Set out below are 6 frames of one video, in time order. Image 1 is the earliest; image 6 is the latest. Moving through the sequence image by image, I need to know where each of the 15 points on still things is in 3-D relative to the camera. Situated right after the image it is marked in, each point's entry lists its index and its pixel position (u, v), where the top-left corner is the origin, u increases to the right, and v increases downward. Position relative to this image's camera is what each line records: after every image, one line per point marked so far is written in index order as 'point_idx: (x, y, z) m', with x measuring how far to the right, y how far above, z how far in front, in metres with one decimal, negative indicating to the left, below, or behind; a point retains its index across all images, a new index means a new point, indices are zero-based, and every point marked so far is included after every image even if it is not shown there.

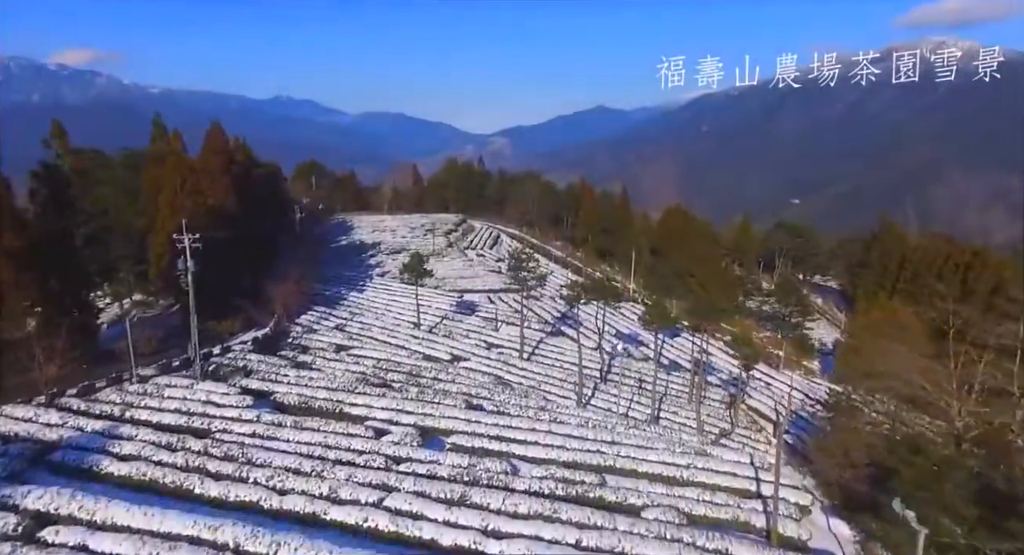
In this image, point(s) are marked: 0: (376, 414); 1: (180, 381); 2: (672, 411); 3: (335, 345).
0: (-2.6, -2.6, +12.7) m
1: (-6.6, -2.1, +13.3) m
2: (+3.9, -3.3, +16.4) m
3: (-5.0, -1.9, +18.6) m
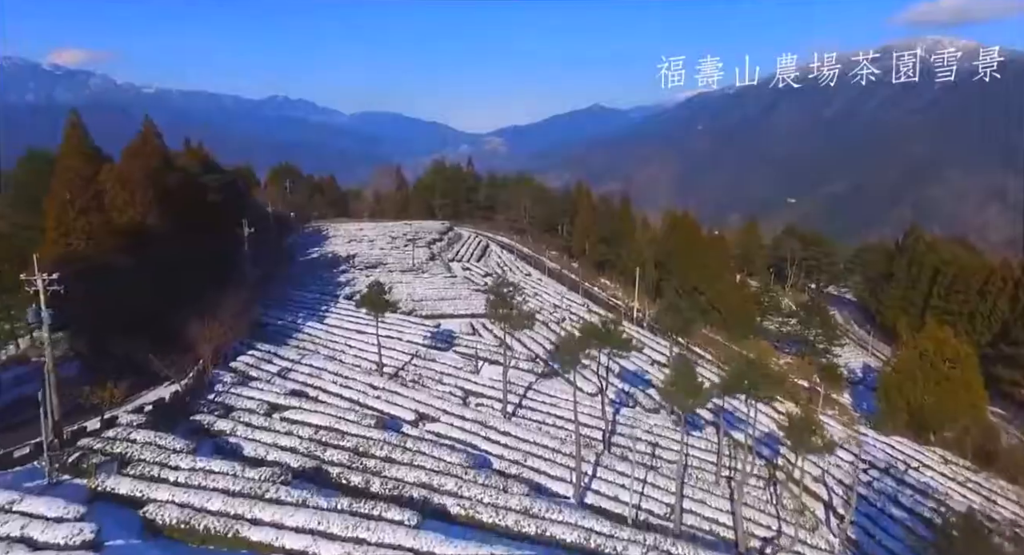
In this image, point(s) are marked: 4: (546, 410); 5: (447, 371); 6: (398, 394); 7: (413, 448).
0: (-3.0, -3.5, +8.8) m
1: (-7.0, -3.0, +9.4) m
2: (+3.5, -4.2, +12.6) m
3: (-5.4, -2.8, +14.7) m
4: (+0.8, -3.3, +16.5) m
5: (-1.8, -2.6, +18.8) m
6: (-2.8, -2.9, +16.3) m
7: (-1.9, -3.3, +12.9) m
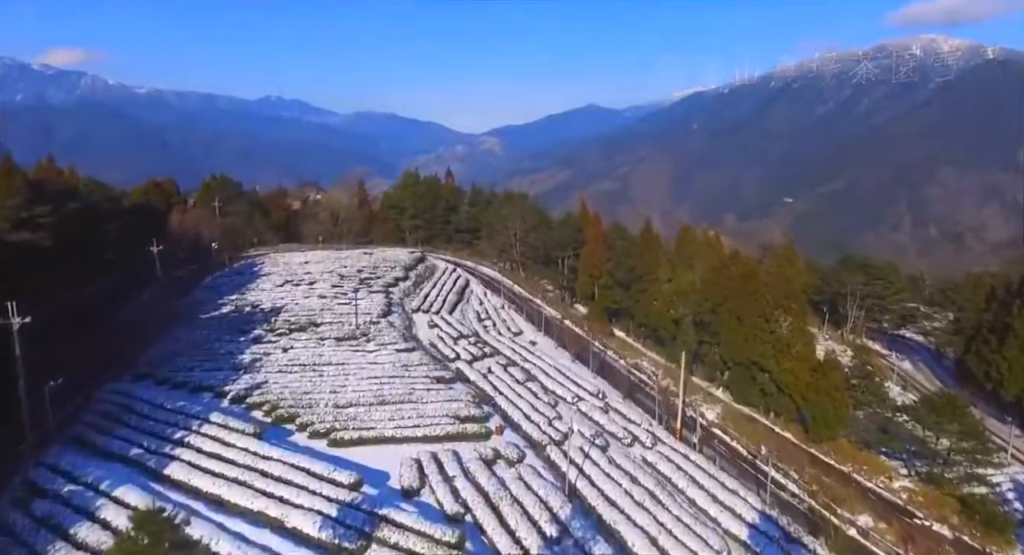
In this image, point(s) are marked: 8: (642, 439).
0: (-3.4, -5.9, -1.1) m
1: (-7.5, -5.4, -0.5) m
2: (+3.0, -6.6, +2.7) m
3: (-5.9, -5.2, +4.8) m
4: (+0.3, -5.7, +6.7) m
5: (-2.3, -5.1, +8.9) m
6: (-3.3, -5.3, +6.4) m
7: (-2.4, -5.7, +3.0) m
8: (+3.6, -4.4, +18.3) m
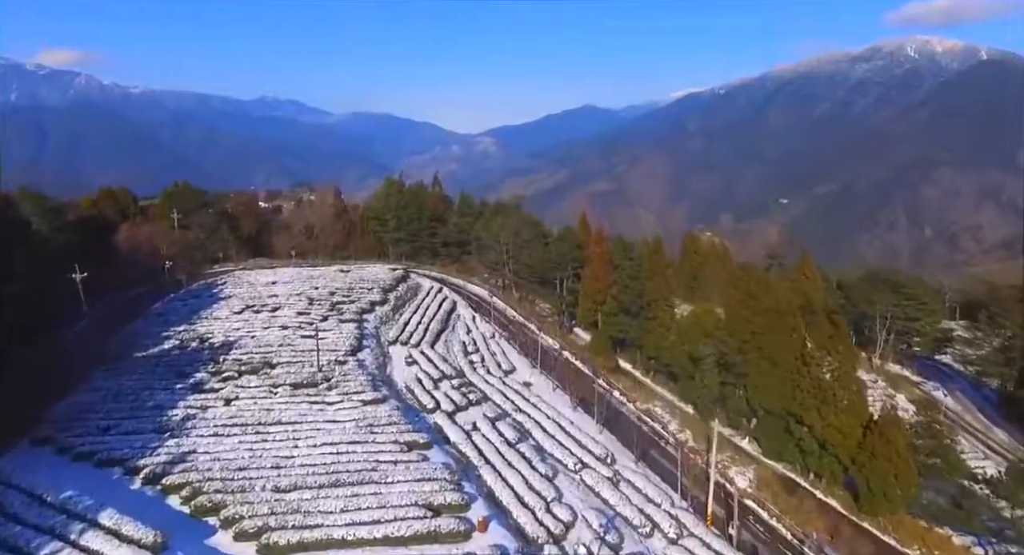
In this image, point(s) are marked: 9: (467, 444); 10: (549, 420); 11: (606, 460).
0: (-3.6, -6.9, -5.0) m
1: (-7.7, -6.4, -4.4) m
2: (+2.9, -7.6, -1.1) m
3: (-6.1, -6.2, +0.9) m
4: (+0.1, -6.7, +2.8) m
5: (-2.6, -6.1, +5.0) m
6: (-3.5, -6.3, +2.6) m
7: (-2.6, -6.7, -0.8) m
8: (+3.3, -5.5, +14.5) m
9: (-1.2, -4.3, +17.4) m
10: (+1.1, -4.2, +19.8) m
11: (+2.5, -4.9, +17.7) m
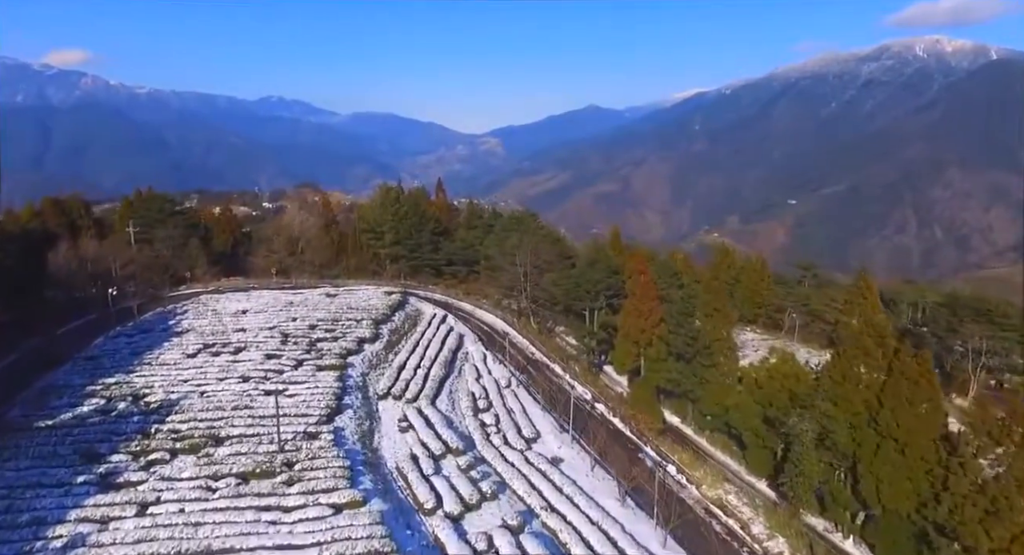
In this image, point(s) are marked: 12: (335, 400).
0: (-3.2, -8.0, -10.4) m
1: (-7.2, -7.5, -9.8) m
2: (+3.3, -8.7, -6.6) m
3: (-5.6, -7.3, -4.5) m
4: (+0.6, -7.8, -2.6) m
5: (-2.0, -7.2, -0.4) m
6: (-3.0, -7.4, -2.9) m
7: (-2.1, -7.8, -6.3) m
8: (+3.9, -6.6, +9.0) m
9: (-0.6, -5.5, +11.9) m
10: (+1.8, -5.3, +14.3) m
11: (+3.1, -6.0, +12.2) m
12: (-5.1, -3.4, +19.0) m
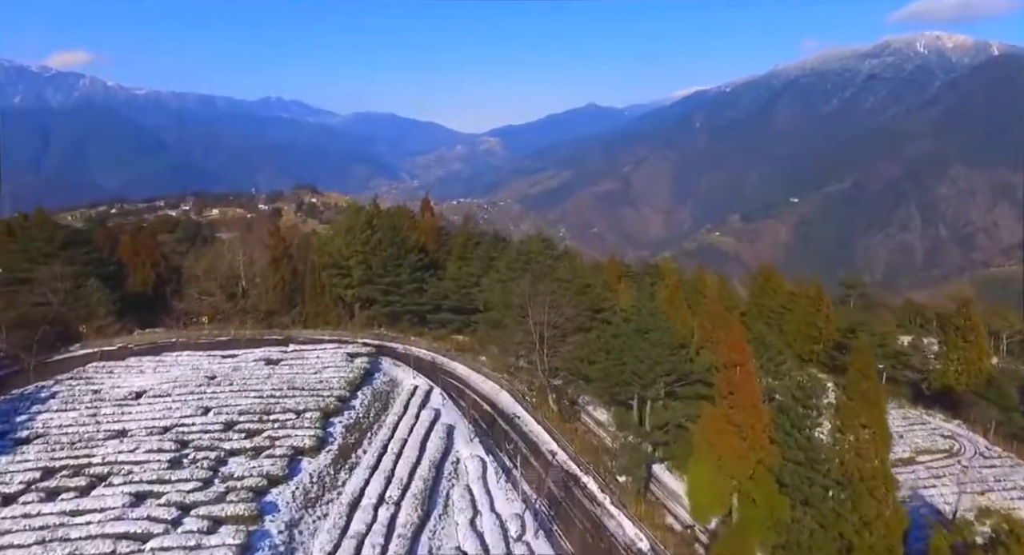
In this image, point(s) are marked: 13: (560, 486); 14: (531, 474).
0: (-2.8, -9.9, -18.6) m
1: (-6.9, -9.4, -18.0) m
2: (+3.7, -10.6, -14.8) m
3: (-5.3, -9.2, -12.8) m
4: (+1.0, -9.7, -10.9) m
5: (-1.7, -9.1, -8.6) m
6: (-2.7, -9.3, -11.1) m
7: (-1.8, -9.7, -14.5) m
8: (+4.3, -8.4, +0.8) m
9: (-0.2, -7.3, +3.7) m
10: (+2.1, -7.2, +6.1) m
11: (+3.4, -7.8, +4.0) m
12: (-4.7, -5.3, +10.8) m
13: (+1.1, -5.1, +15.9) m
14: (+0.6, -4.9, +16.5) m
